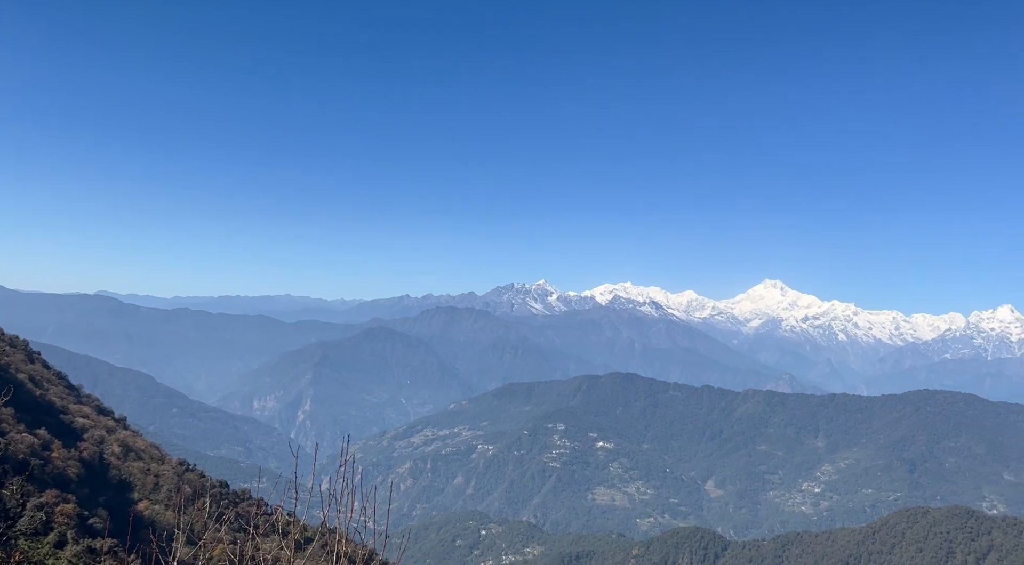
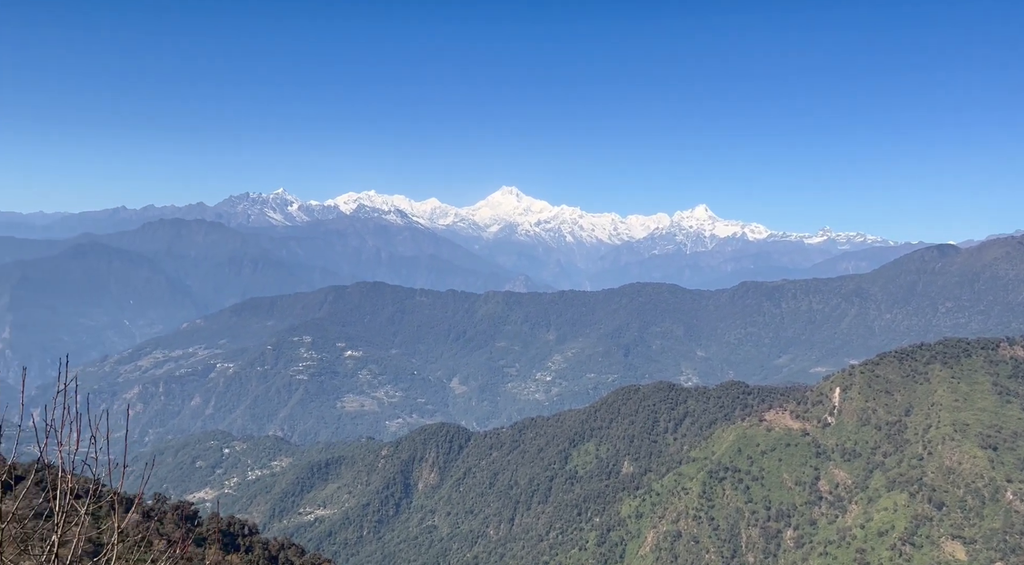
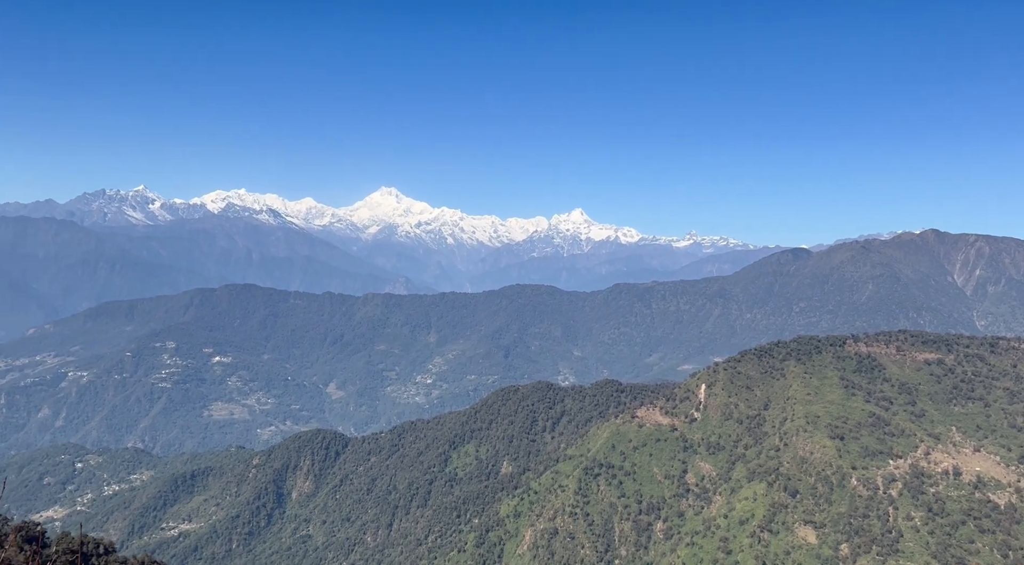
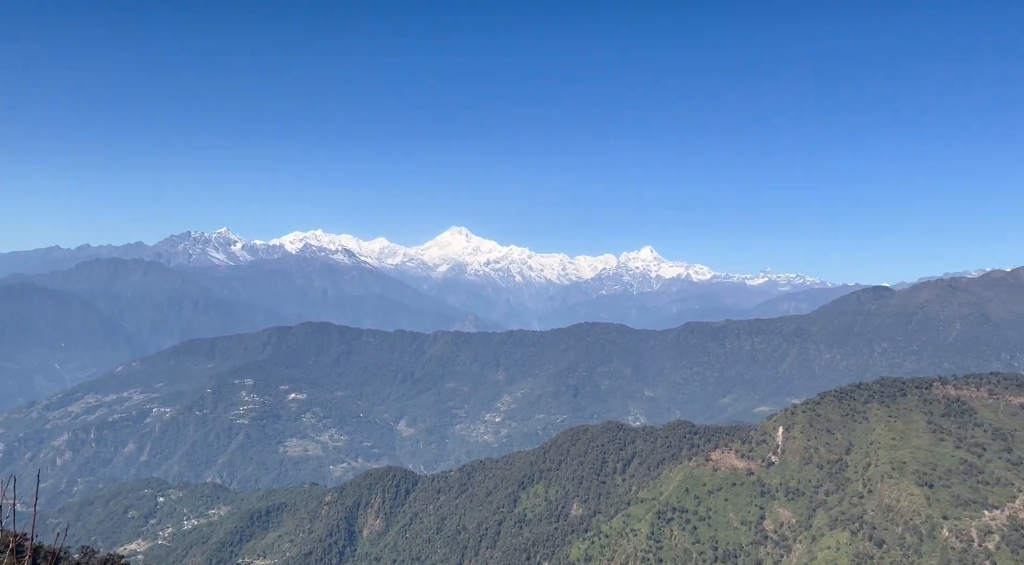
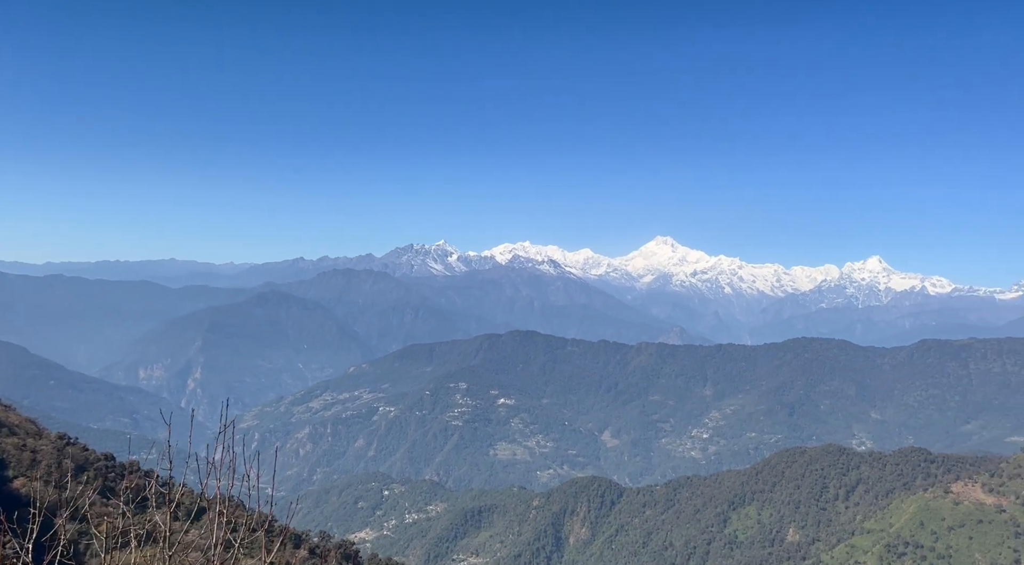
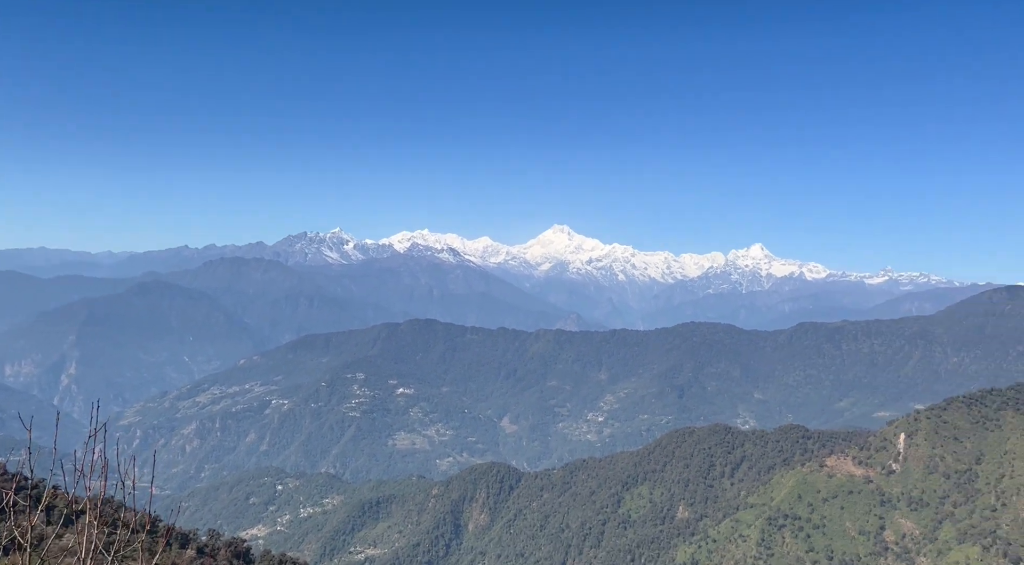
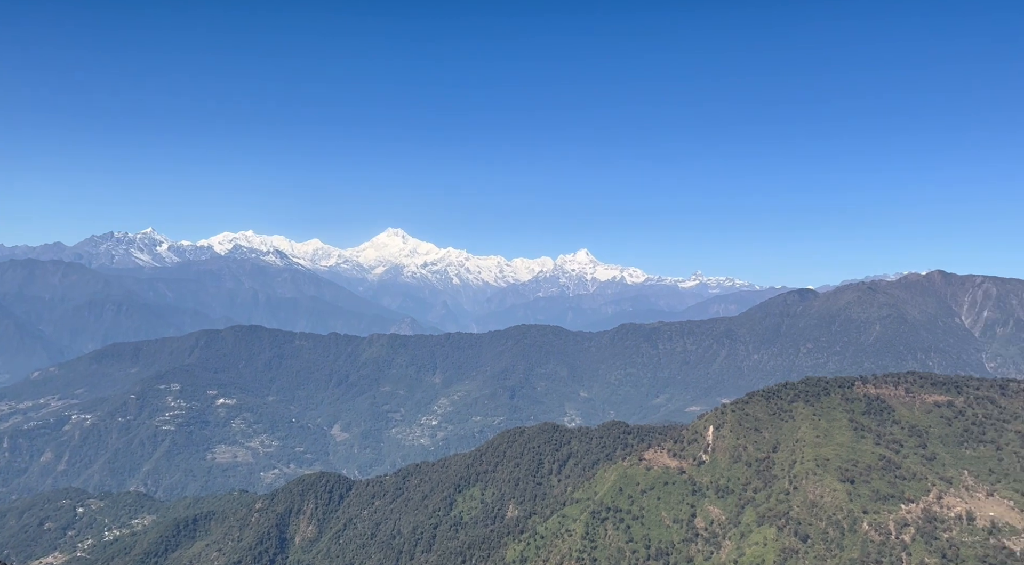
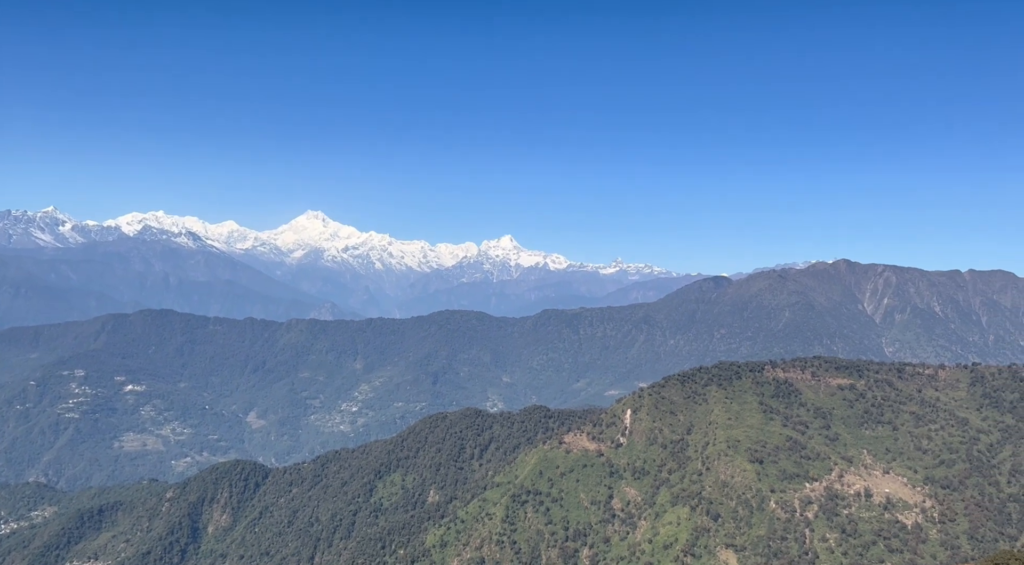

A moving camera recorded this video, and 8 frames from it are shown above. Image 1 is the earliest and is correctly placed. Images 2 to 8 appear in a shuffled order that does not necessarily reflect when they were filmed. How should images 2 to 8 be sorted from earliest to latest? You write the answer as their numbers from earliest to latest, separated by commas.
5, 6, 4, 7, 8, 3, 2
